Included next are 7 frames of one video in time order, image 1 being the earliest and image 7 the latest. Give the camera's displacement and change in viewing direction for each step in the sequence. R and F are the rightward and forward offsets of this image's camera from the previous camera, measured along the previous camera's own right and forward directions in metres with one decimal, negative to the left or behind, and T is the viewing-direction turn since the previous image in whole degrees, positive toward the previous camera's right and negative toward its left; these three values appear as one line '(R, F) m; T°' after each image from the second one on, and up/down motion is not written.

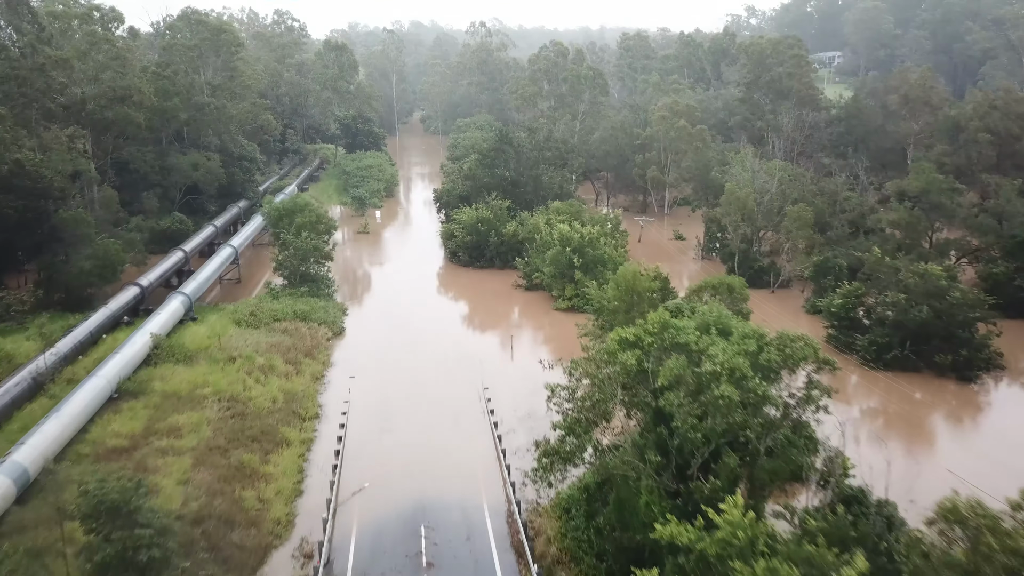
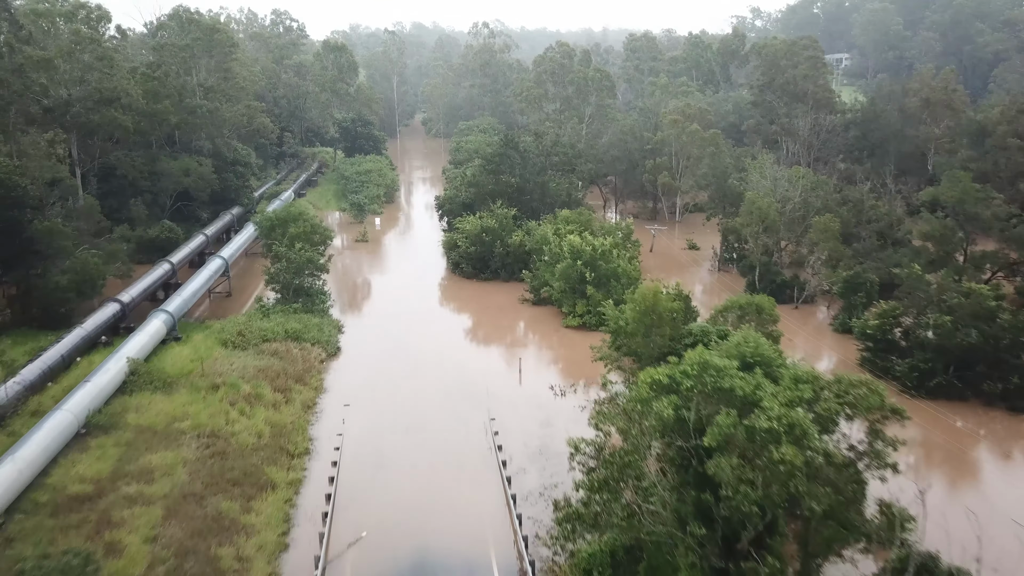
(-0.1, +1.4) m; 0°
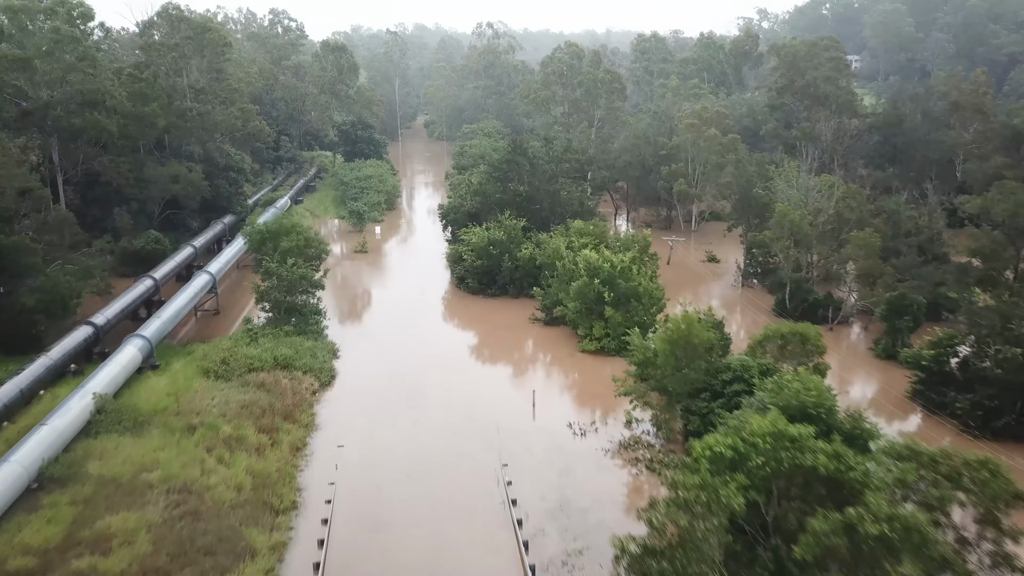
(-0.2, +1.8) m; 0°
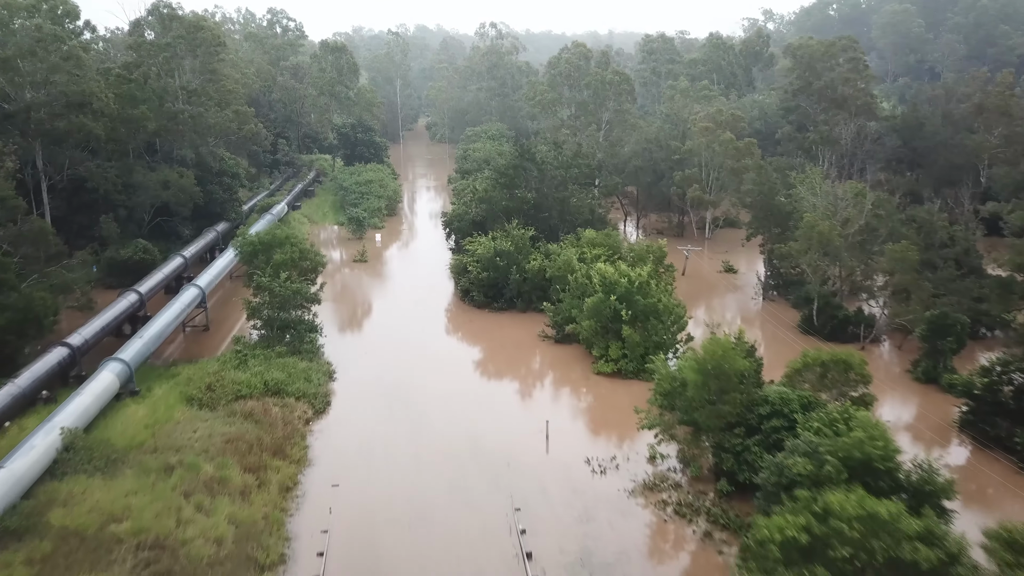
(-0.2, +1.4) m; 0°
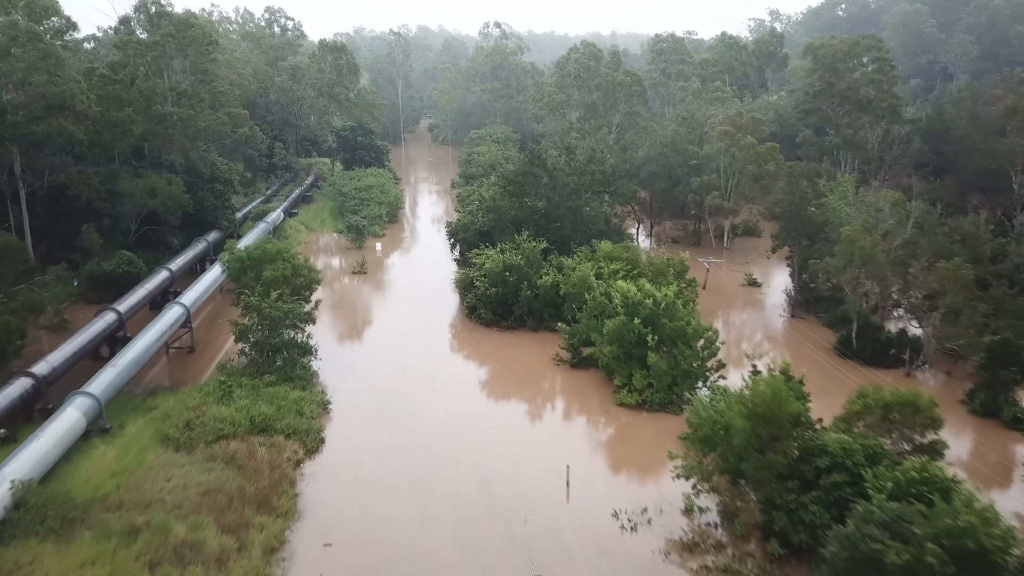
(-0.2, +1.7) m; 0°
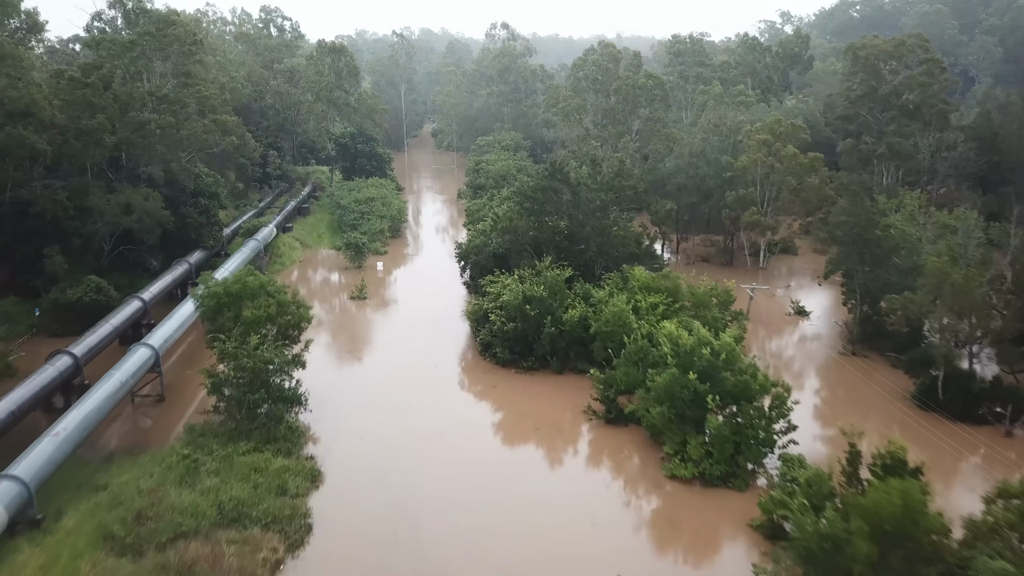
(-0.4, +2.8) m; 0°
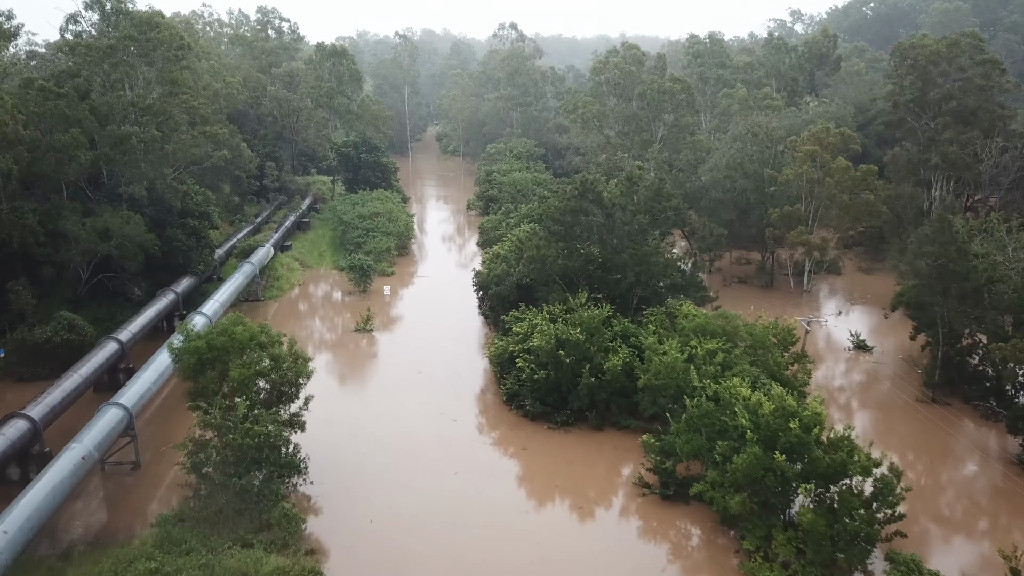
(-0.5, +2.5) m; 0°
